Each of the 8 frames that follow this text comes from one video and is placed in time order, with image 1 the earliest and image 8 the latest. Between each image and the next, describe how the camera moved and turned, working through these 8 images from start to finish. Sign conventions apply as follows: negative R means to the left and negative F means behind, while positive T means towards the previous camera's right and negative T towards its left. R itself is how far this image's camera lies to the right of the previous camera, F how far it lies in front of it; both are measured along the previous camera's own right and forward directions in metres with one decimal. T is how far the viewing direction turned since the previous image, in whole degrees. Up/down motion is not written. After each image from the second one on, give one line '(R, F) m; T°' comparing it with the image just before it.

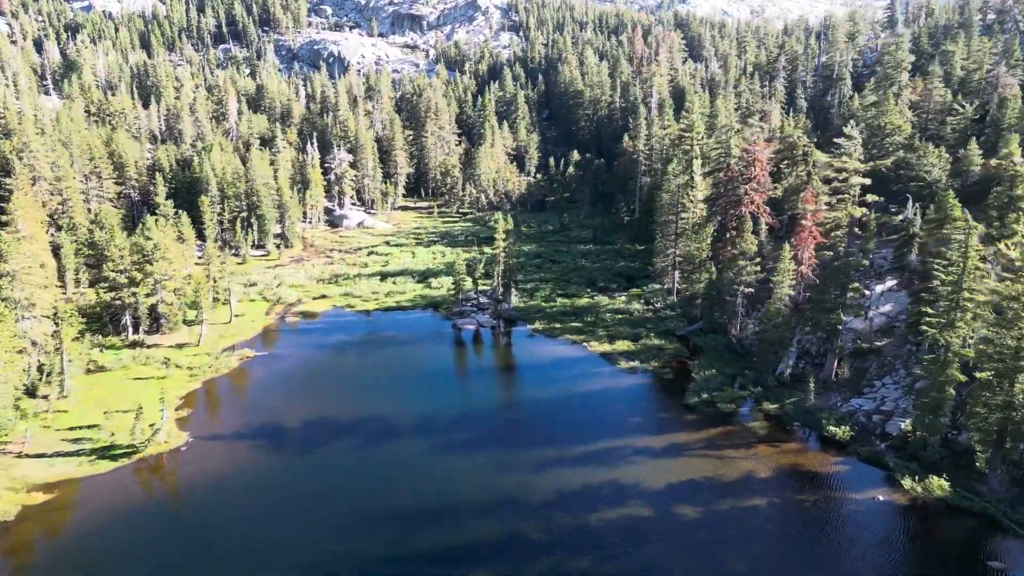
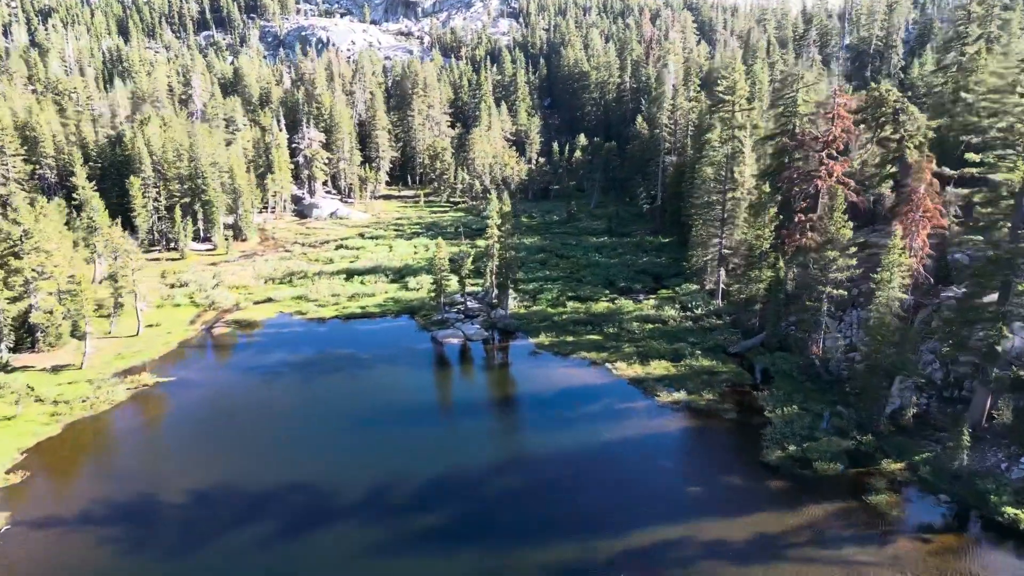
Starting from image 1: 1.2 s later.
(+0.2, +15.8) m; 0°
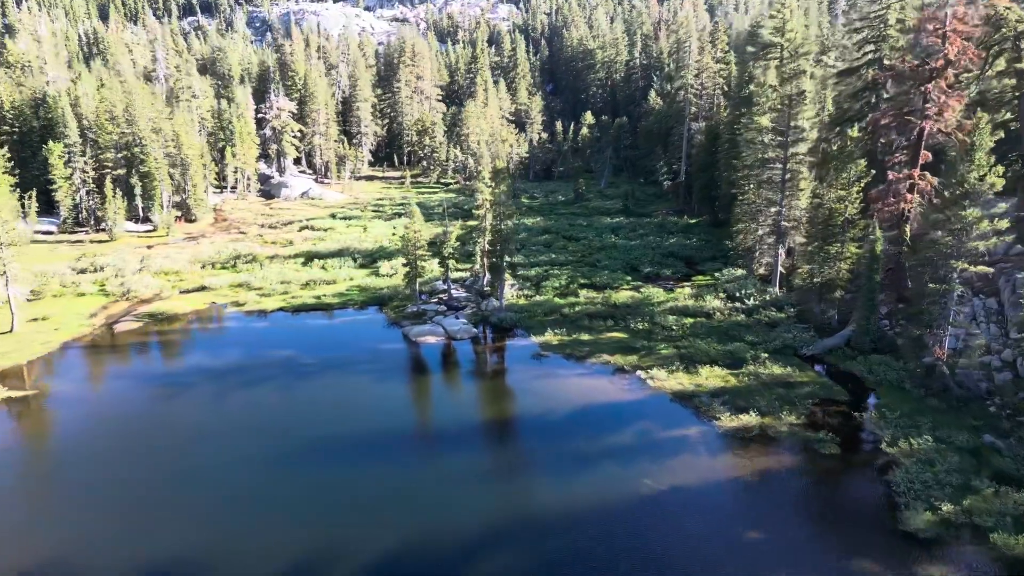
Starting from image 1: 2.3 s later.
(+0.2, +12.1) m; 0°
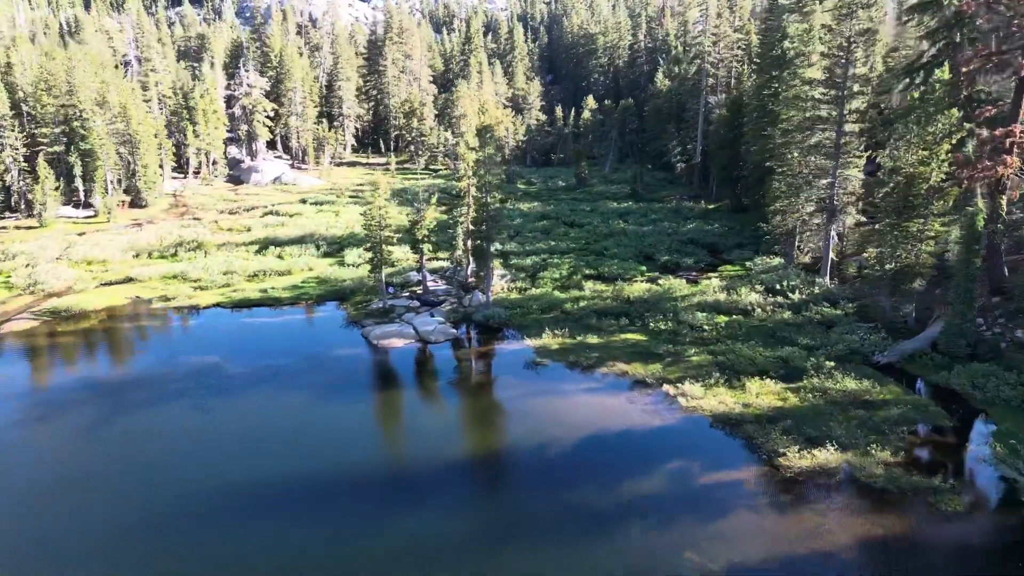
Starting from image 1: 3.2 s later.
(+0.5, +7.8) m; 0°
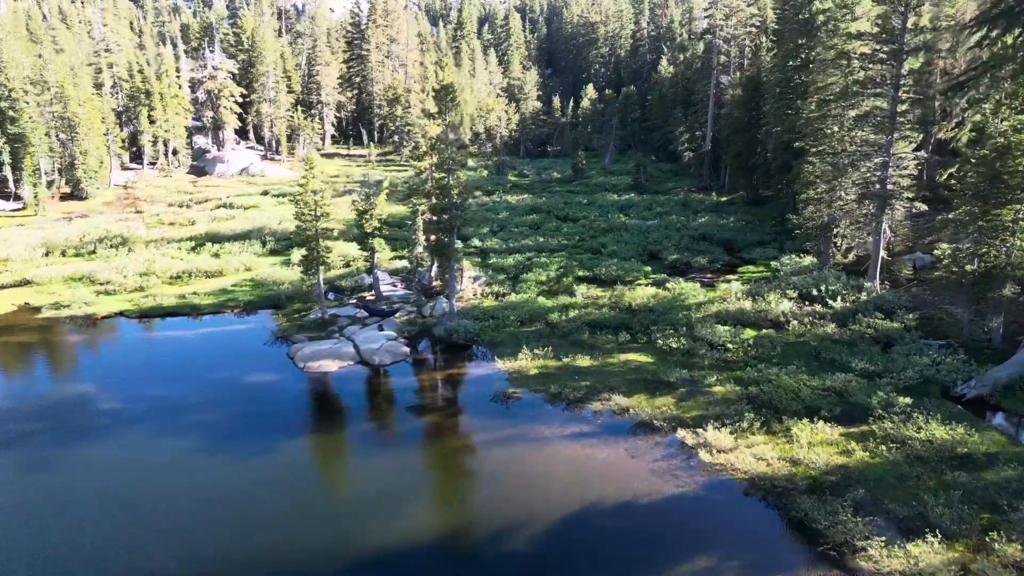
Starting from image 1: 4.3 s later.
(+1.1, +6.6) m; 0°
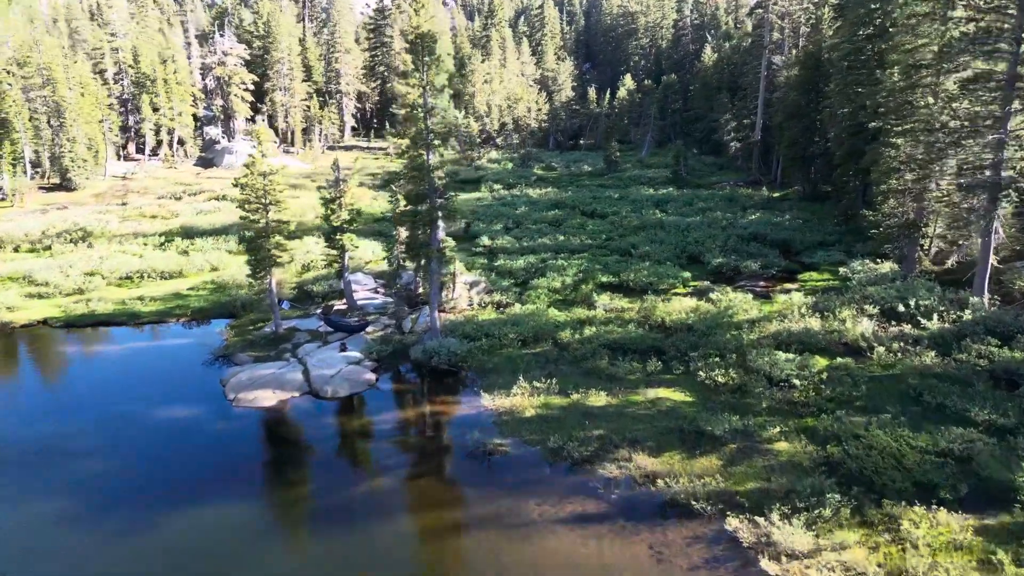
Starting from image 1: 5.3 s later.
(+1.0, +5.4) m; -3°
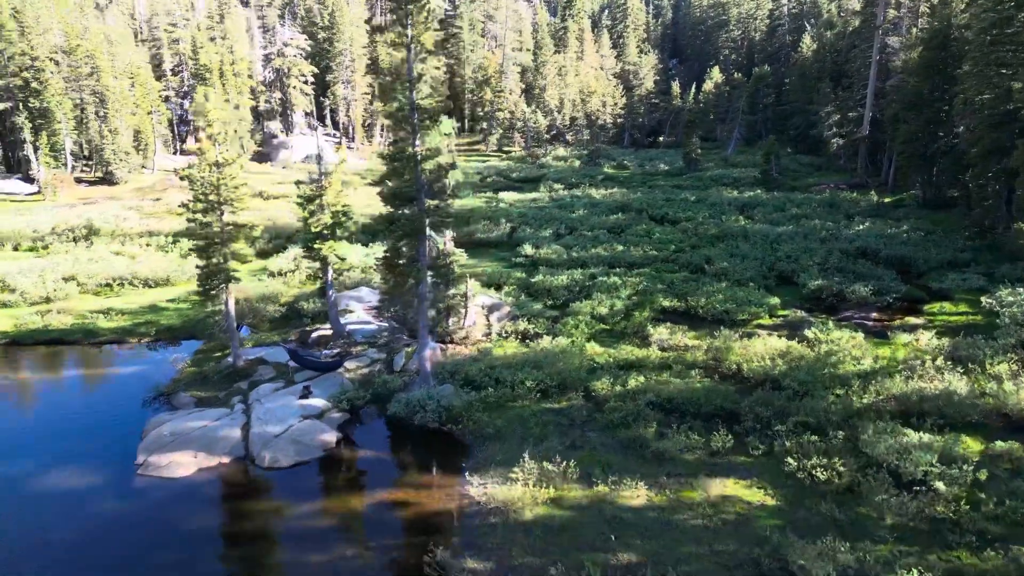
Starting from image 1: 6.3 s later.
(+1.2, +5.1) m; -6°
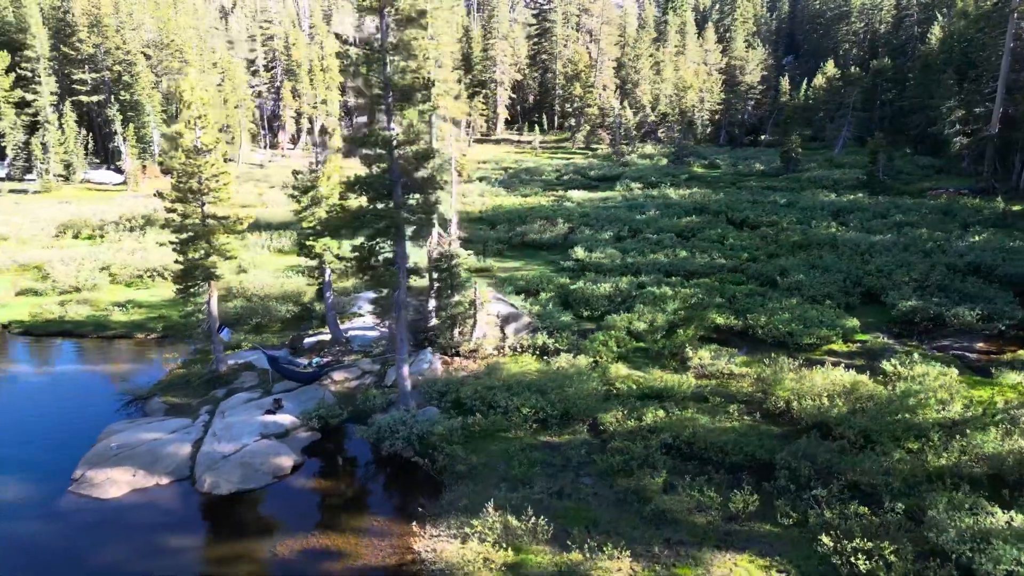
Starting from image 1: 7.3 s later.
(+1.8, +2.3) m; -8°
